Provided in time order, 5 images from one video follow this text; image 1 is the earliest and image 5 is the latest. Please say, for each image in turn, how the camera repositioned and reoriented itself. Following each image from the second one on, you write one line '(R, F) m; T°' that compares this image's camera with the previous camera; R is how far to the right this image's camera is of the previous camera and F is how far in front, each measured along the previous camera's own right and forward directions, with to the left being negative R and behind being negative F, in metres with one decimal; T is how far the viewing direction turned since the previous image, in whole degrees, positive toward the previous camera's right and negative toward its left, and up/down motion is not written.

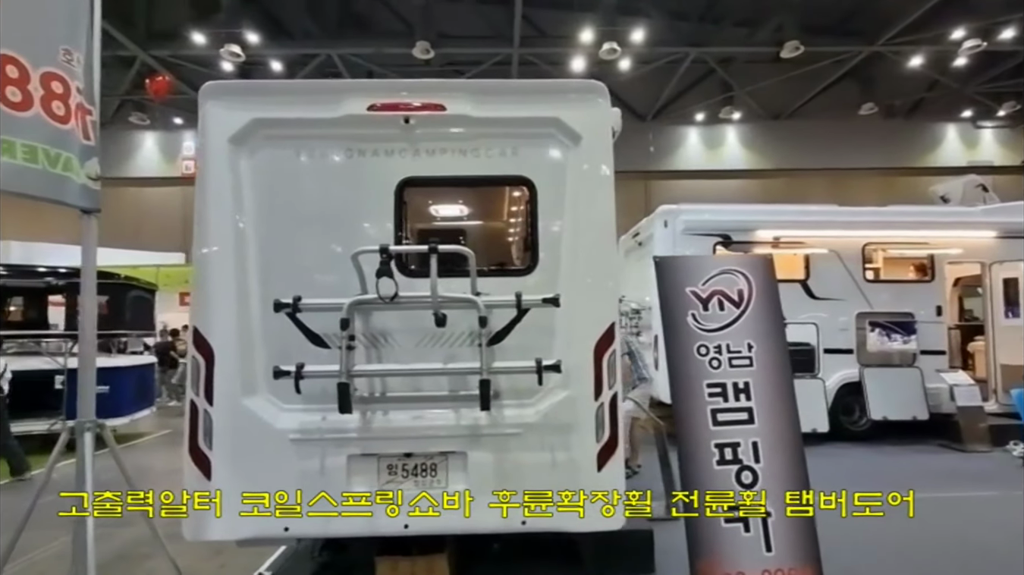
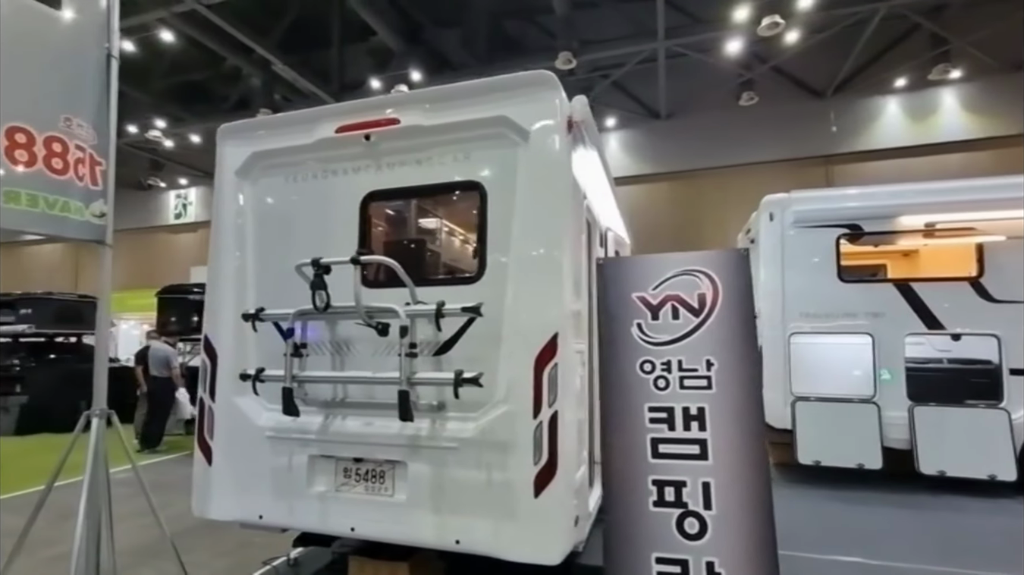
(+1.1, +0.3) m; -19°
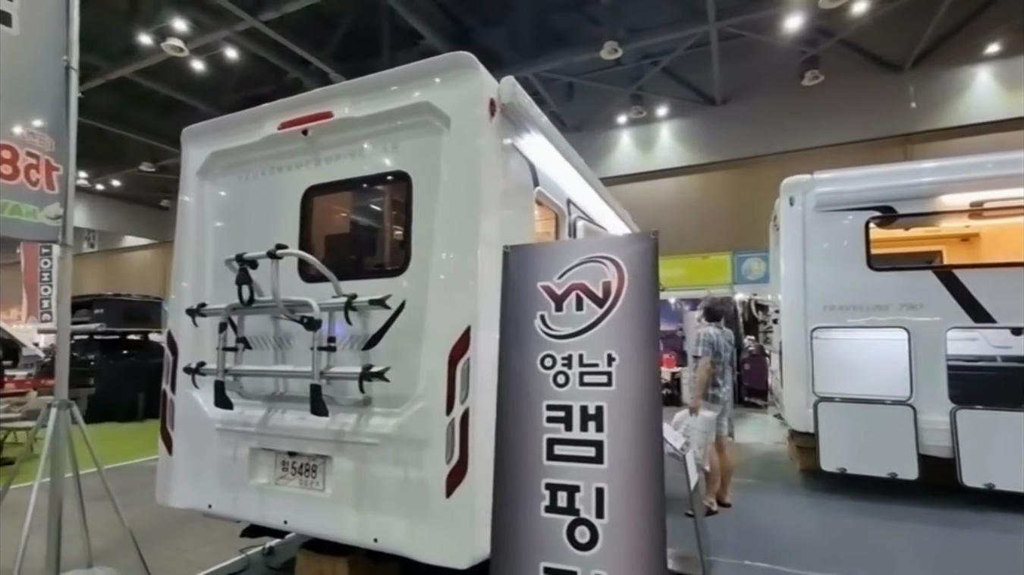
(+0.7, +0.1) m; -7°
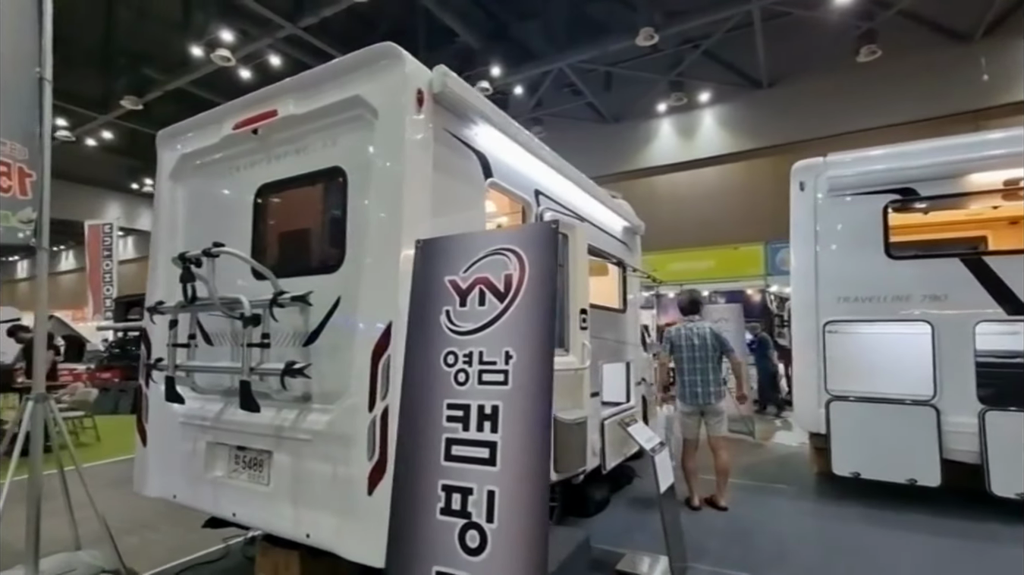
(+0.5, +0.1) m; -5°
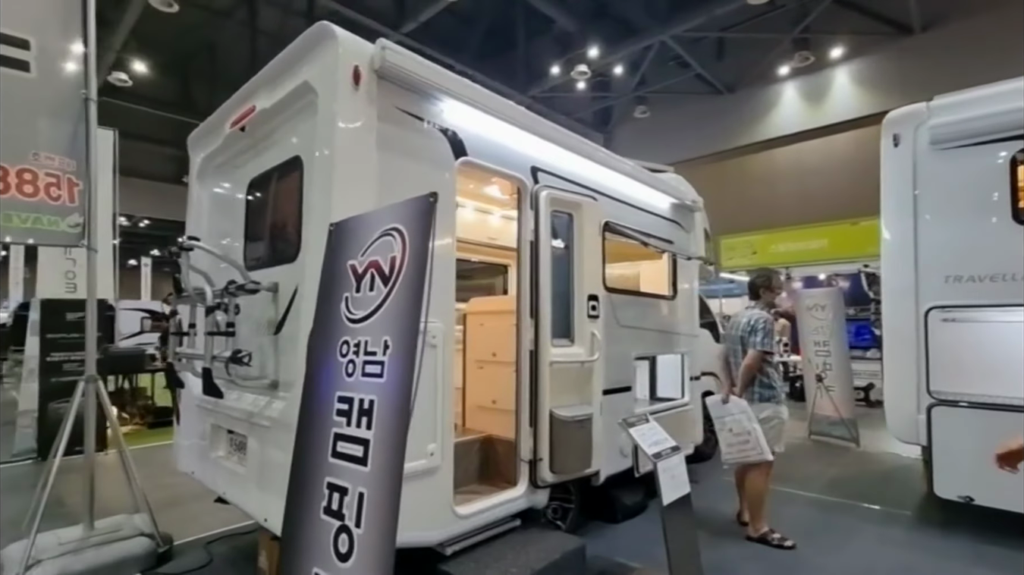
(+0.7, +0.3) m; -13°
